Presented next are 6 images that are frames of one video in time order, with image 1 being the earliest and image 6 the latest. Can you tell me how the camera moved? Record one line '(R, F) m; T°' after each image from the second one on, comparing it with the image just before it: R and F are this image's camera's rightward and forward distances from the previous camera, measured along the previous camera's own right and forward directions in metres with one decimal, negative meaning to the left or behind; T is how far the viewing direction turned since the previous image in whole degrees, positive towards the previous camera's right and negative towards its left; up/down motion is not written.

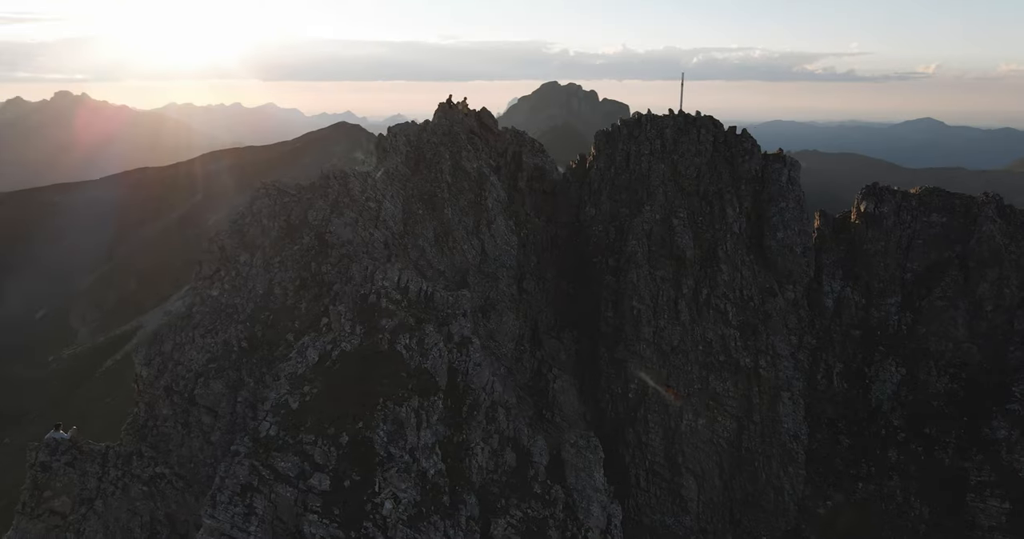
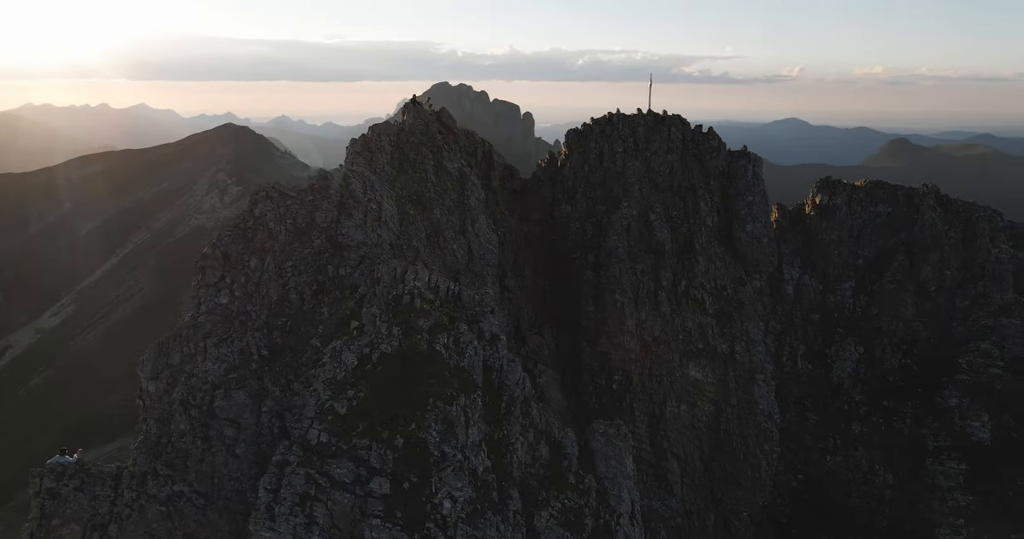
(-5.7, -0.1) m; +8°
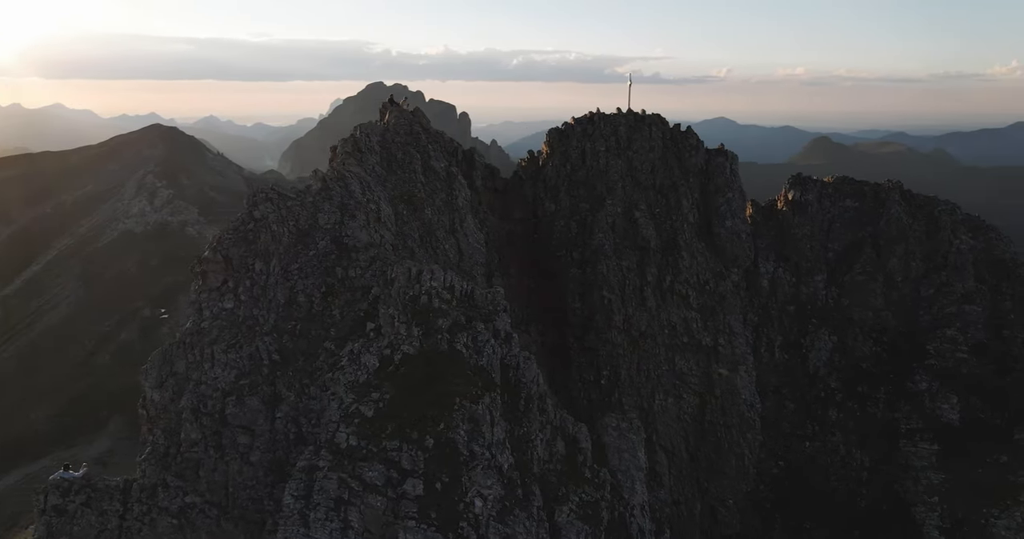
(-3.2, -0.1) m; +5°
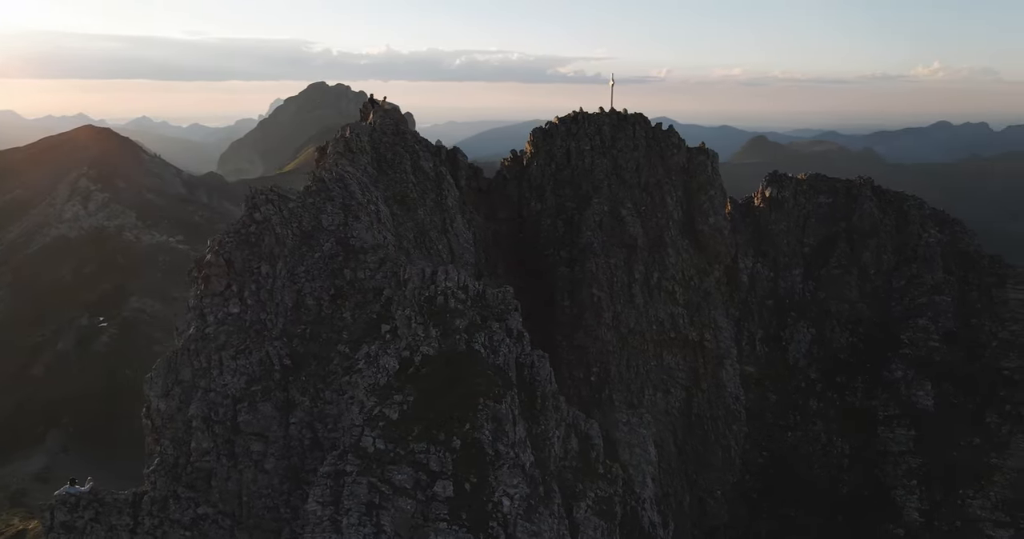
(-2.8, 0.0) m; +4°
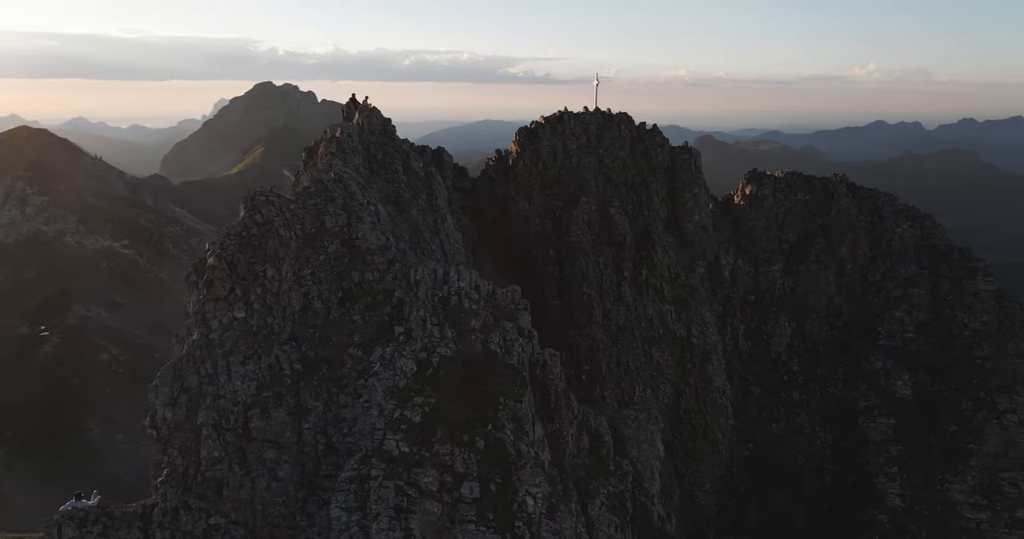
(-2.5, +0.1) m; +4°
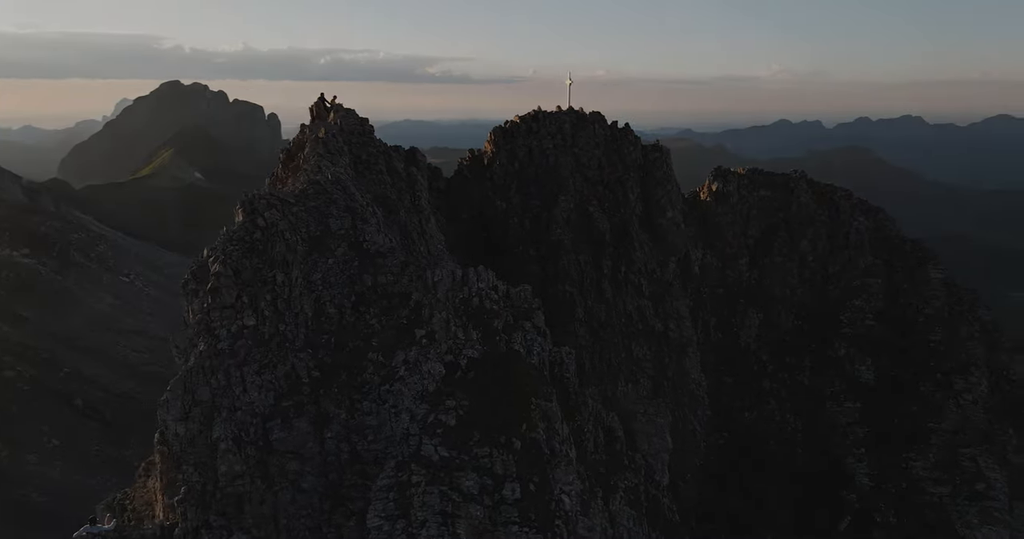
(-3.9, +0.3) m; +6°
